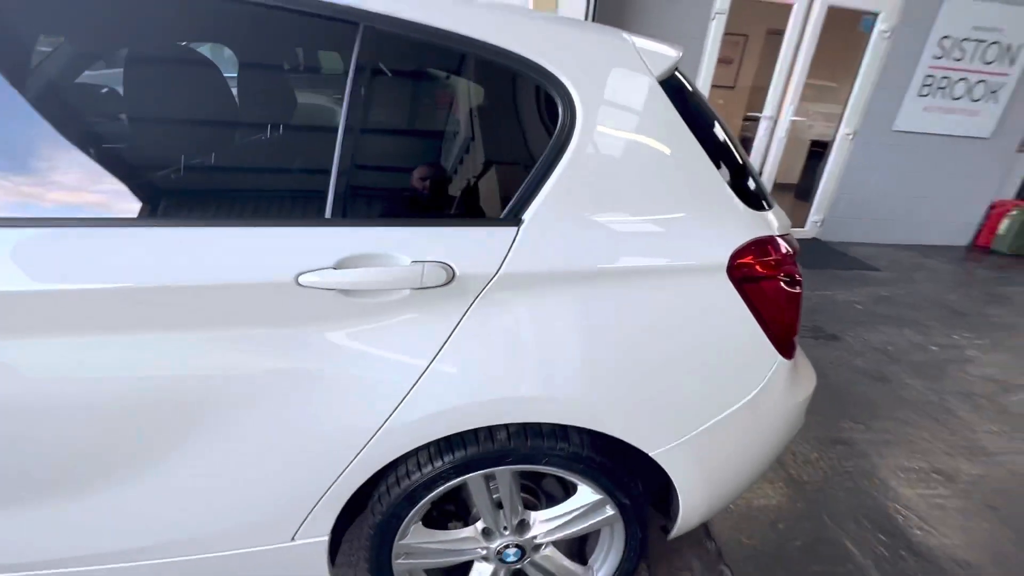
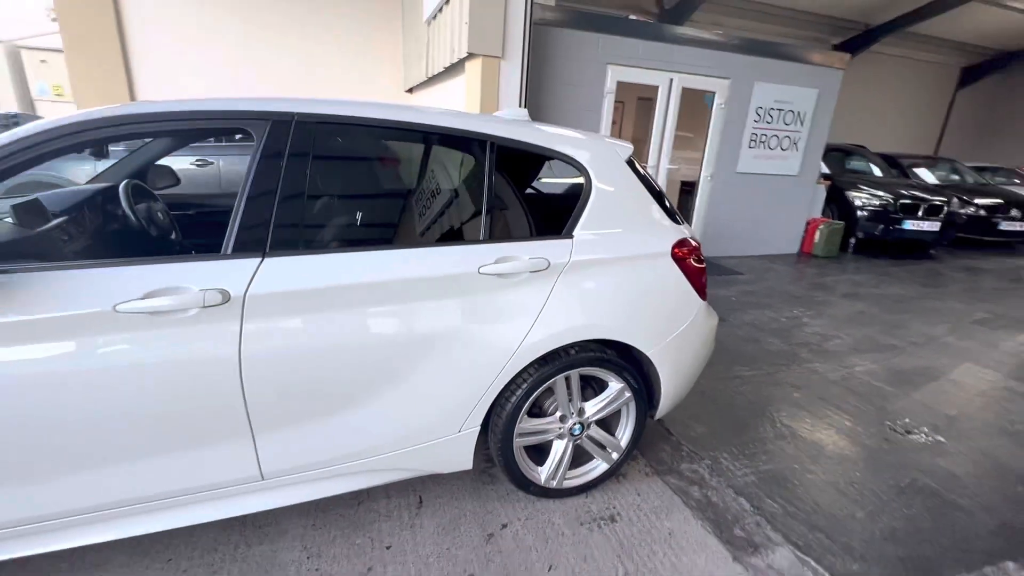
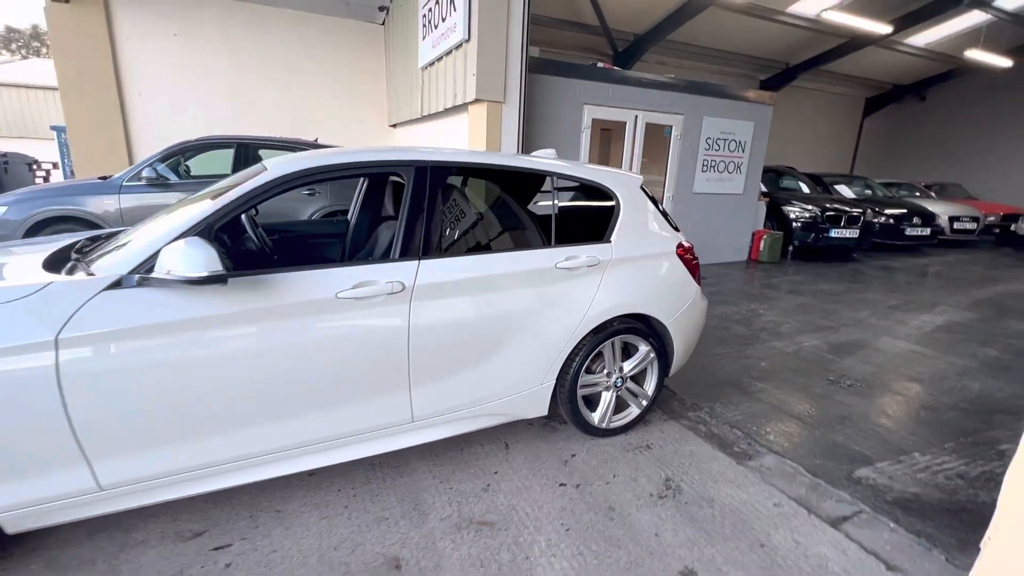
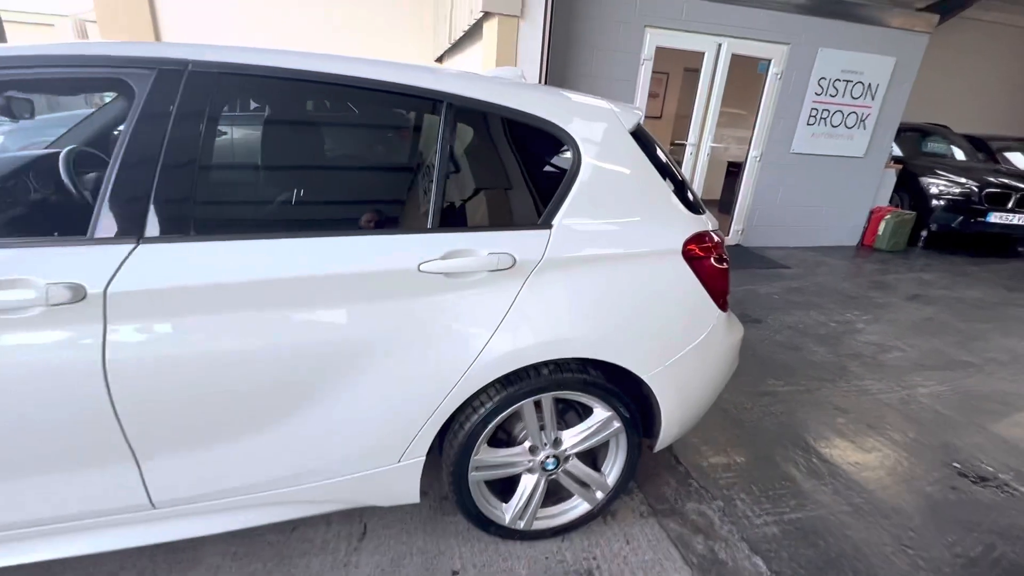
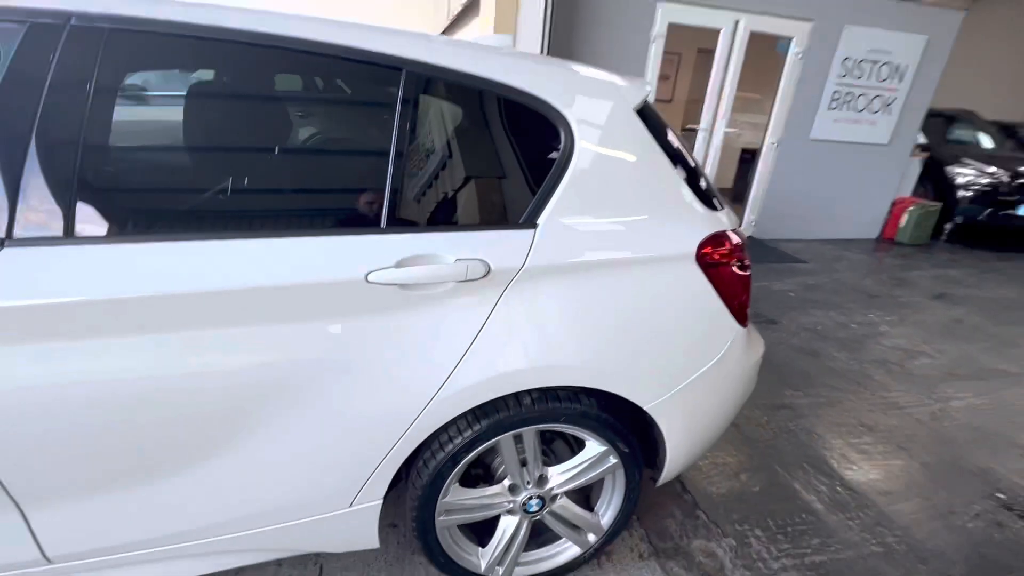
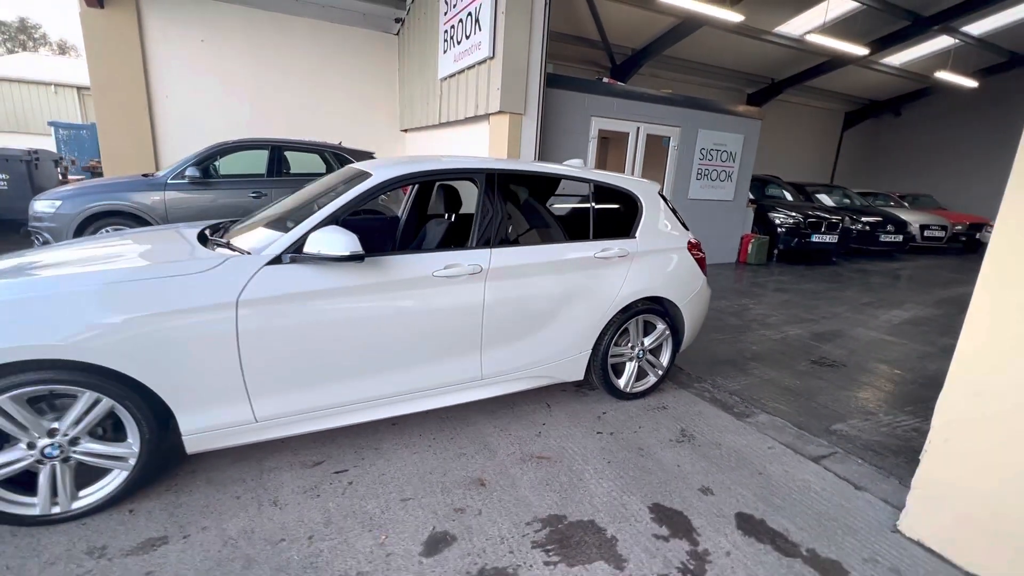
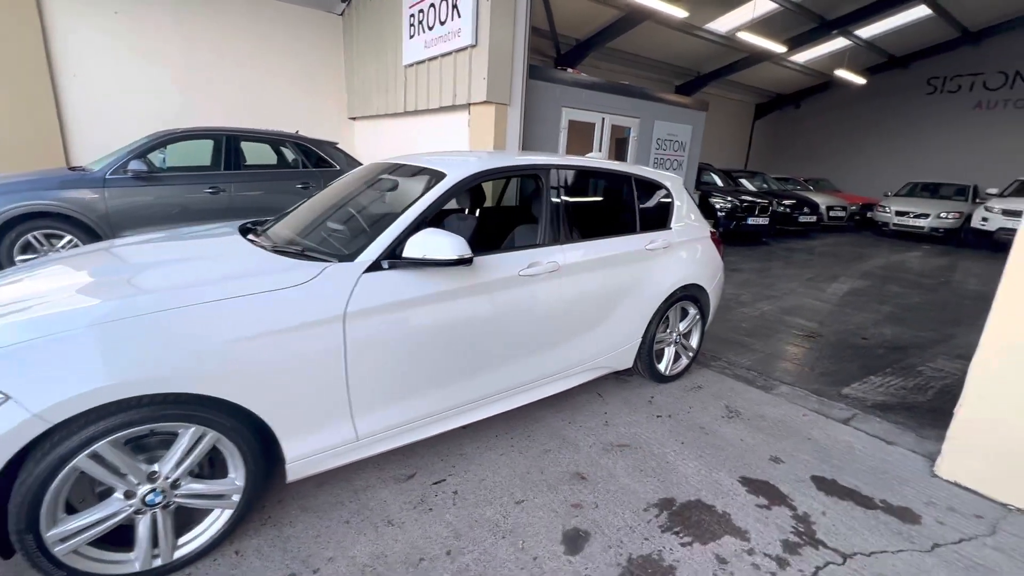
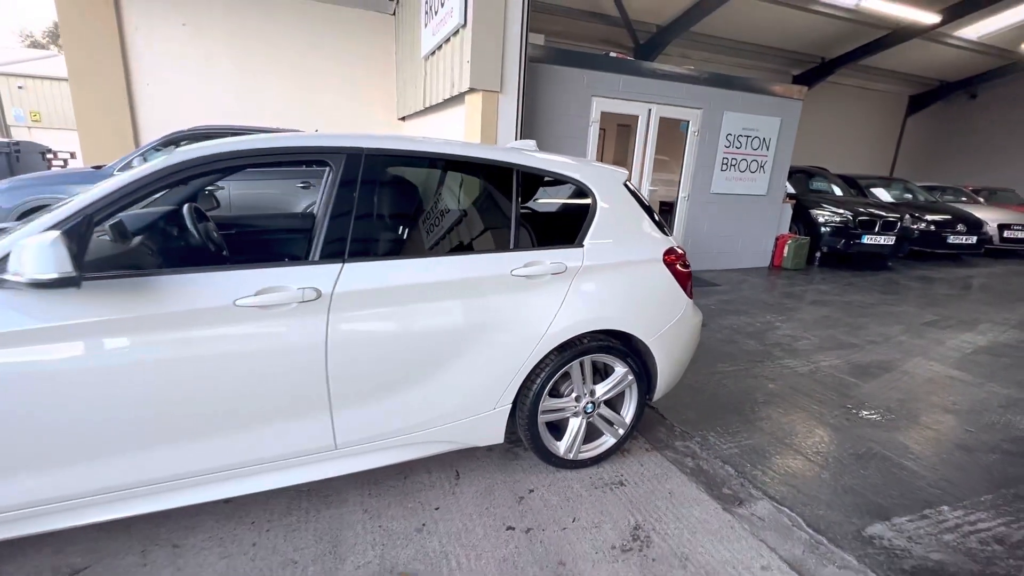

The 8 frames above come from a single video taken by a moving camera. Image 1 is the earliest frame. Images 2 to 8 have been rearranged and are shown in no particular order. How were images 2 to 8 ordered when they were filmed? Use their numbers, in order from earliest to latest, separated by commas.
5, 4, 2, 8, 3, 6, 7
